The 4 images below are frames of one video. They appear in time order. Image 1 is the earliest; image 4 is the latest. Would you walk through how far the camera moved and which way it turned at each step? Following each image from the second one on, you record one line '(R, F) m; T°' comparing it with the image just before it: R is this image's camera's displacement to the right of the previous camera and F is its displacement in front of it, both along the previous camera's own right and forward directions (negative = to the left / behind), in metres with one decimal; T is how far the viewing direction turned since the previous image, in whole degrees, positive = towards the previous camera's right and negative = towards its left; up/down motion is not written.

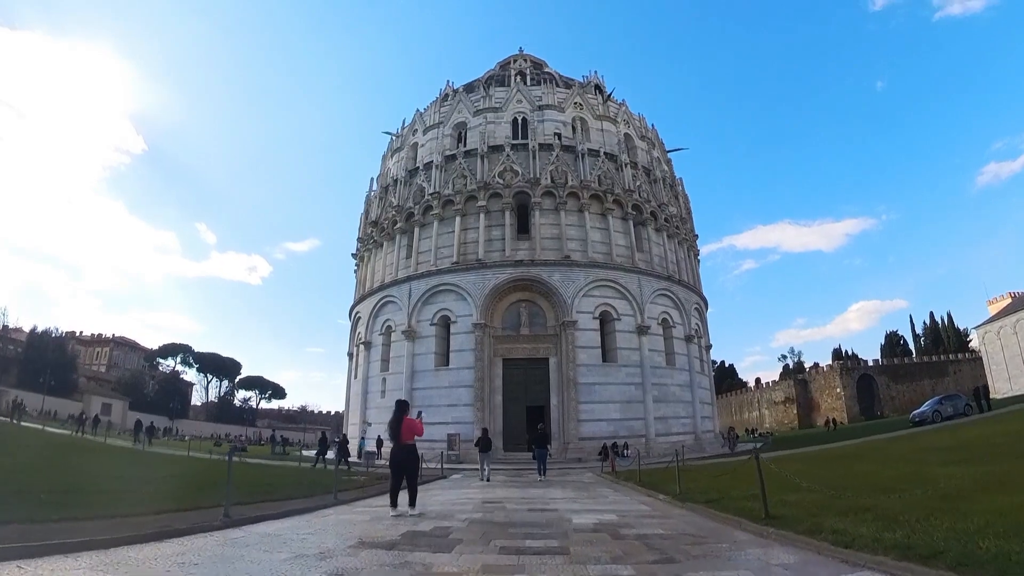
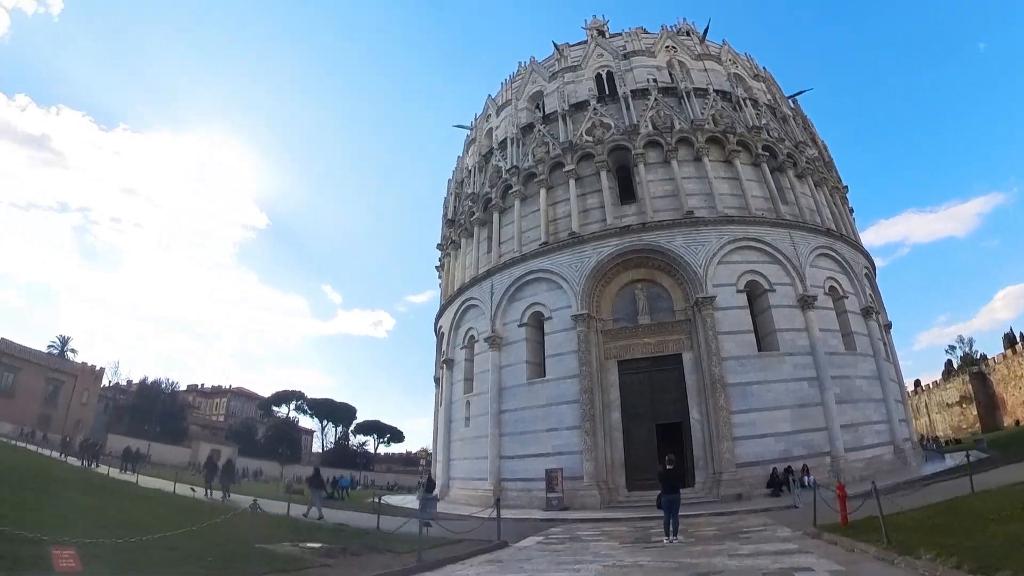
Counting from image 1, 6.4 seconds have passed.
(-0.4, +5.9) m; -10°
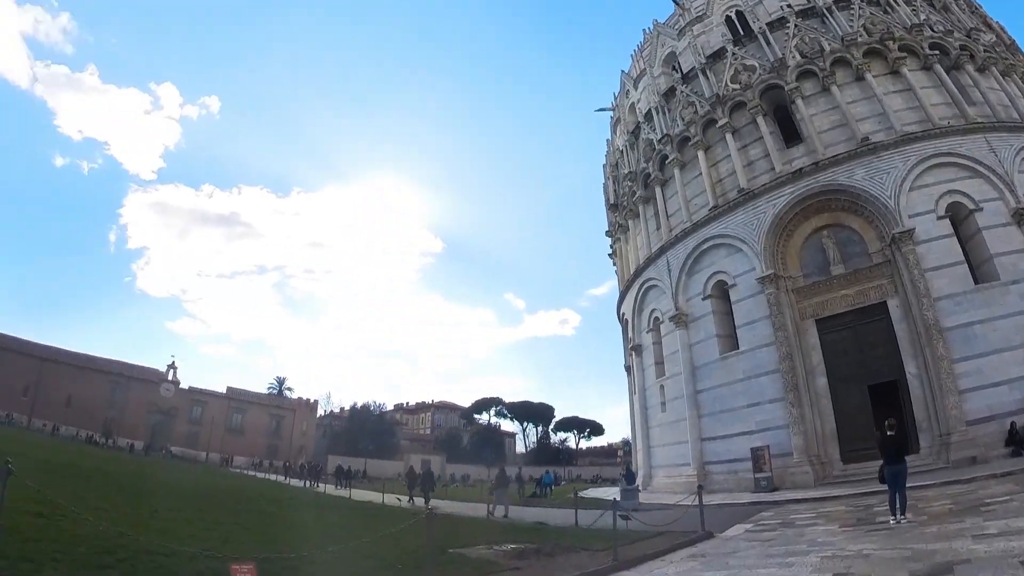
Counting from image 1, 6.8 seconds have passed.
(+0.5, +0.5) m; -15°
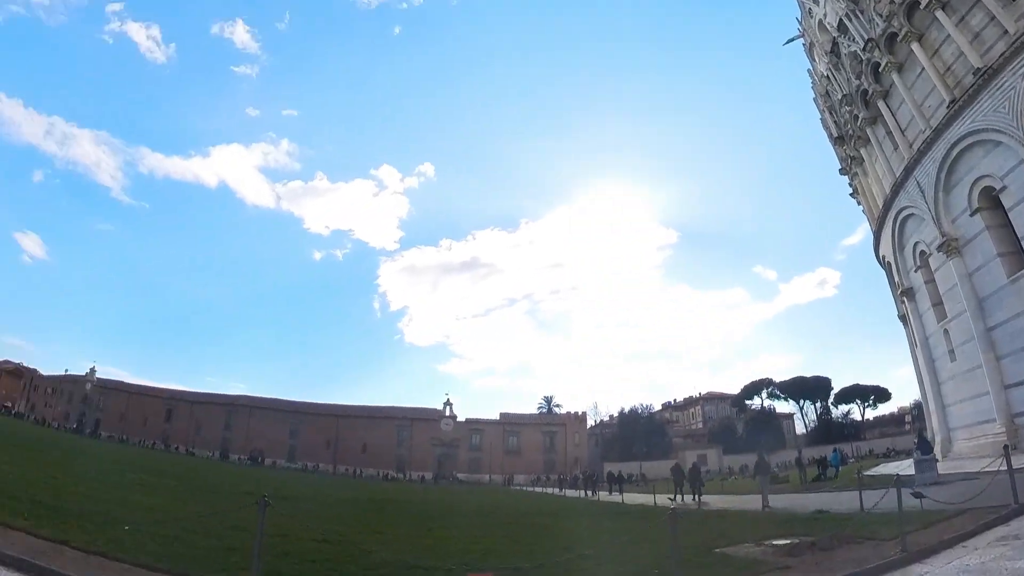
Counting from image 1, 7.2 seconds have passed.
(+0.6, +0.3) m; -20°
